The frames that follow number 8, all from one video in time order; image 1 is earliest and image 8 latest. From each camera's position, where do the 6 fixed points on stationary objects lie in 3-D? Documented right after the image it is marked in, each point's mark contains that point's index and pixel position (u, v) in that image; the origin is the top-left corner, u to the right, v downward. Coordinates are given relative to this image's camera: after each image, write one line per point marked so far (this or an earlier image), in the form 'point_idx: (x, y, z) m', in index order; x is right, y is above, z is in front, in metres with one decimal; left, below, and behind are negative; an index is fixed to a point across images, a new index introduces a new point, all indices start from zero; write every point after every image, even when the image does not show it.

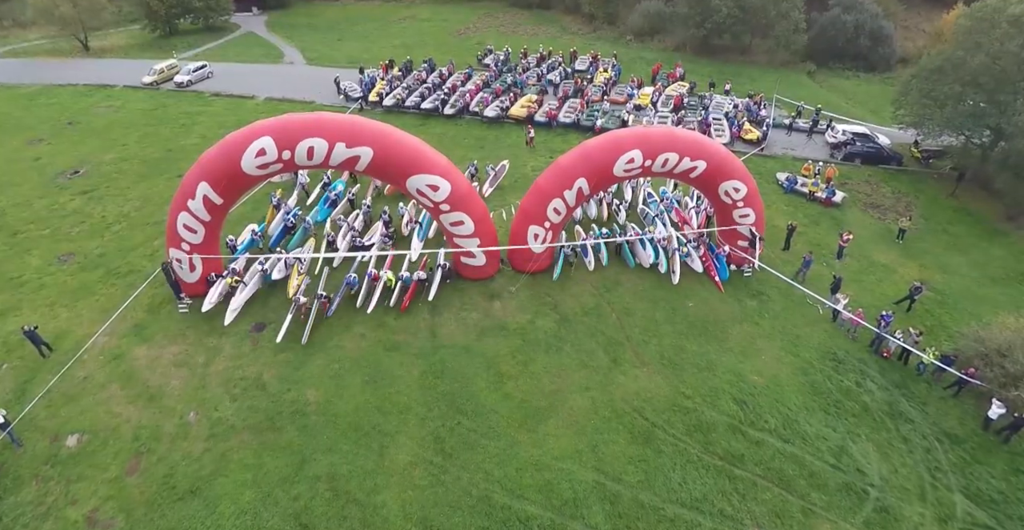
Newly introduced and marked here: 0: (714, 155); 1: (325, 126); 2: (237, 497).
0: (+7.0, +4.0, +19.4) m
1: (-5.8, +4.5, +17.5) m
2: (-7.4, -6.2, +14.3) m
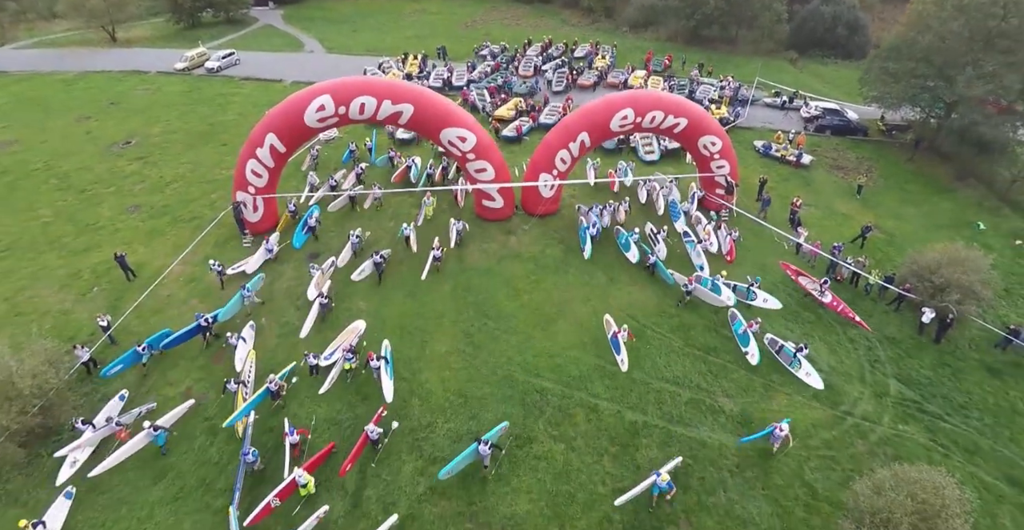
0: (+7.6, +6.5, +22.9) m
1: (-5.2, +7.0, +20.9) m
2: (-6.8, -3.7, +17.7) m
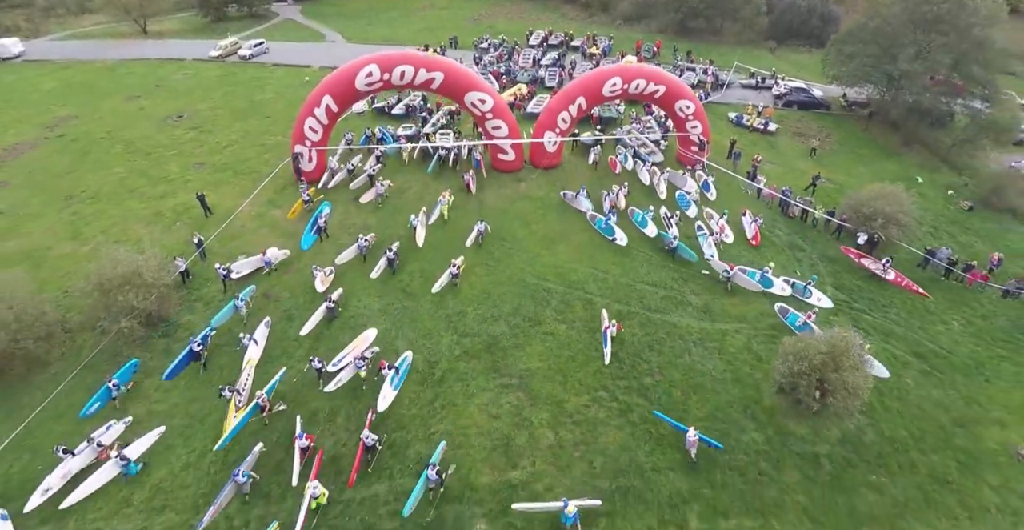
0: (+8.0, +9.4, +27.5) m
1: (-4.8, +9.9, +25.5) m
2: (-6.3, -0.7, +22.2) m
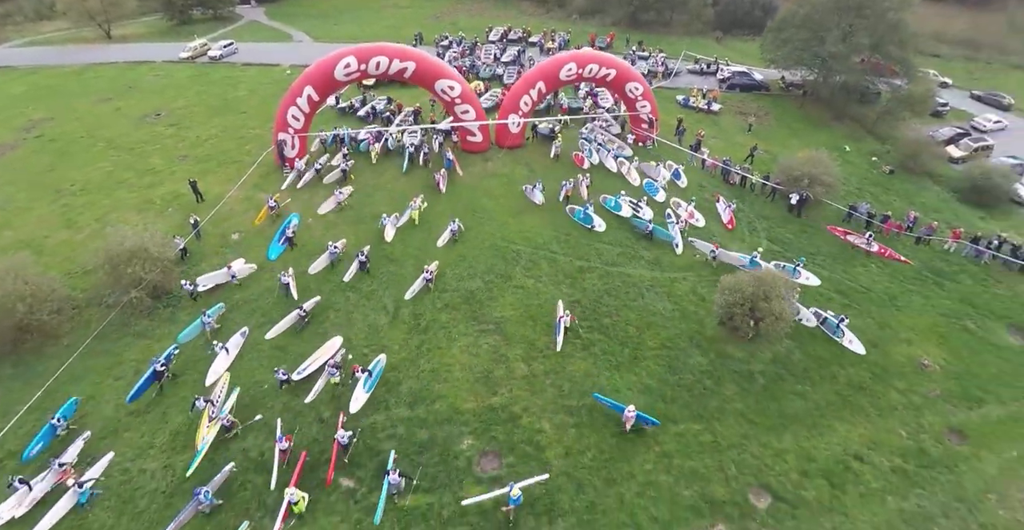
0: (+6.1, +11.4, +30.4) m
1: (-6.6, +11.3, +27.7) m
2: (-7.5, +0.6, +24.4) m
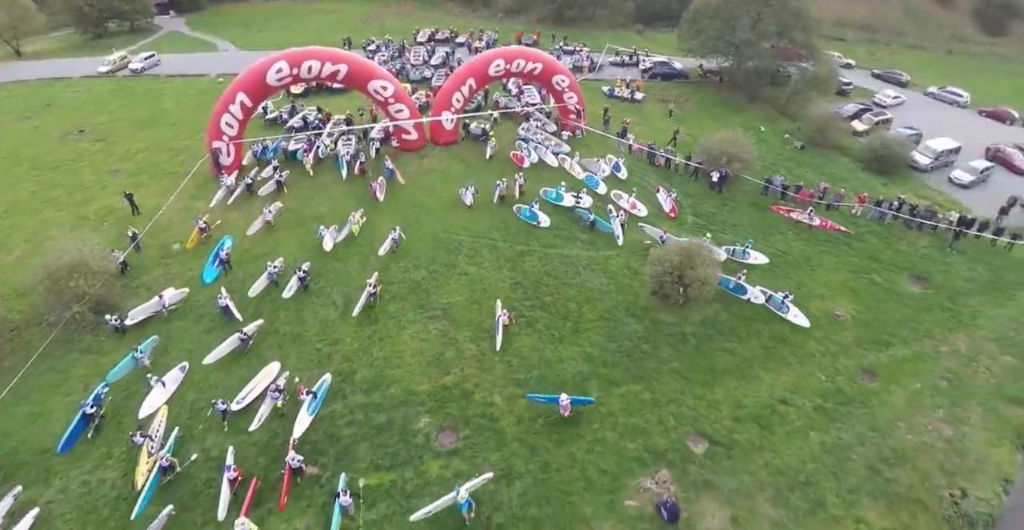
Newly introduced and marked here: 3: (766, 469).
0: (+2.2, +12.3, +31.9) m
1: (-10.2, +11.2, +28.1) m
2: (-10.0, +0.6, +24.7) m
3: (+8.6, -6.9, +17.9) m
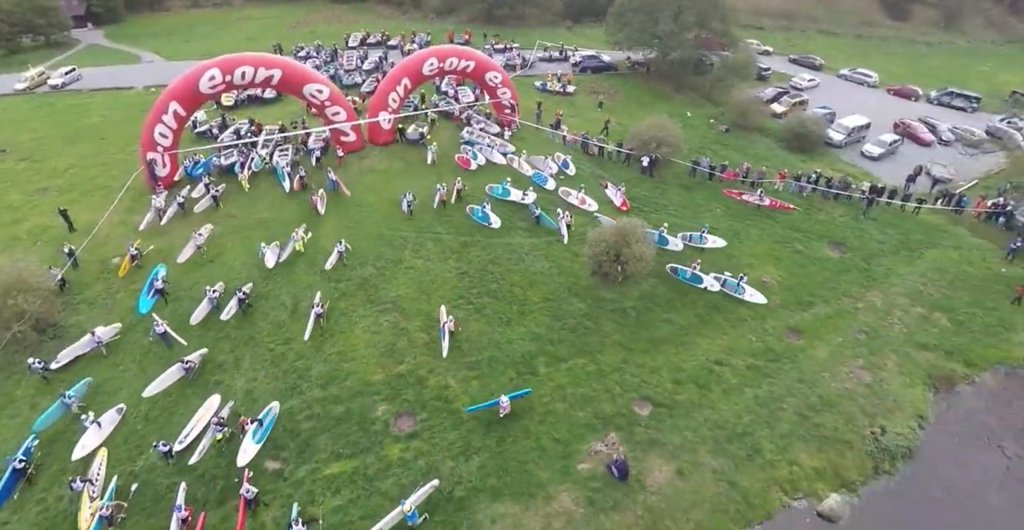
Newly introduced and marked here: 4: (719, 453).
0: (-1.9, +12.7, +32.8) m
1: (-13.8, +10.8, +28.1) m
2: (-12.5, +0.2, +24.7) m
3: (+7.1, -5.8, +19.5) m
4: (+7.2, -6.5, +18.6) m
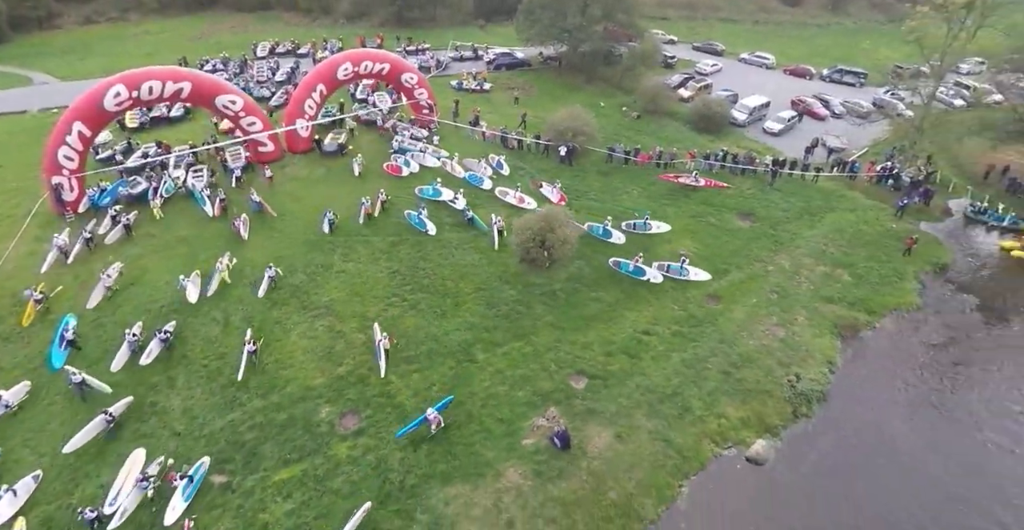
0: (-7.1, +12.6, +33.2) m
1: (-18.2, +9.6, +27.2) m
2: (-15.5, -0.8, +24.1) m
3: (+4.9, -4.8, +21.0) m
4: (+5.2, -5.6, +20.1) m
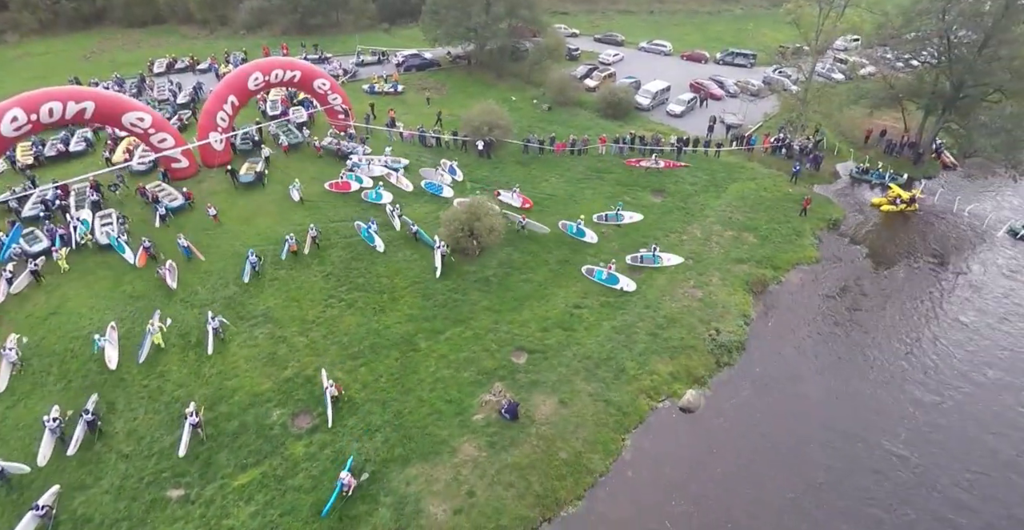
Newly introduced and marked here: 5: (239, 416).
0: (-12.7, +12.1, +33.2) m
1: (-22.5, +7.9, +25.9) m
2: (-18.4, -2.1, +23.2) m
3: (+2.7, -3.8, +22.6) m
4: (+3.1, -4.5, +21.8) m
5: (-9.5, -5.4, +18.7) m
